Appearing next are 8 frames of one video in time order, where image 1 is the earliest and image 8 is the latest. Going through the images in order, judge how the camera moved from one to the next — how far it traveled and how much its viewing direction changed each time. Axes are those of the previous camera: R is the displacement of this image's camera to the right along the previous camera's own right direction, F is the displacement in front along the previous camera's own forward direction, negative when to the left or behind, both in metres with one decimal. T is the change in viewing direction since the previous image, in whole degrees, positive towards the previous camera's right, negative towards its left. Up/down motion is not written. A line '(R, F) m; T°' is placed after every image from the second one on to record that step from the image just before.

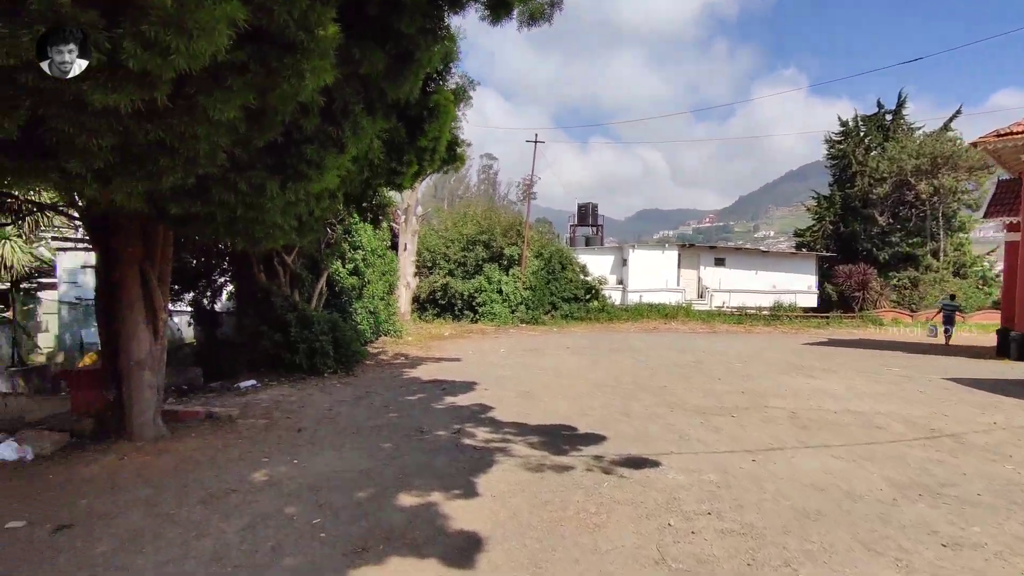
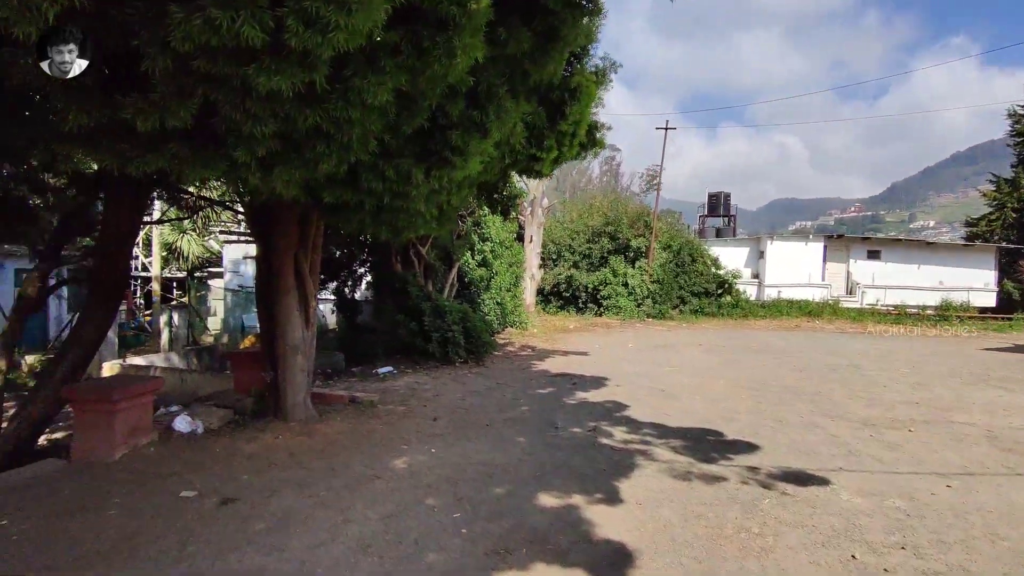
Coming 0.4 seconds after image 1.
(-0.2, +0.2) m; -12°
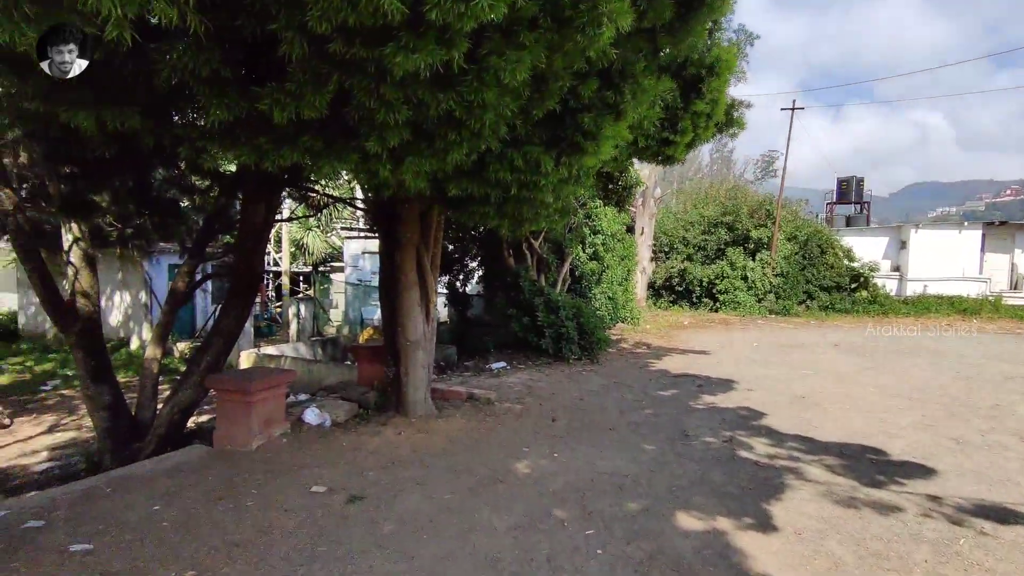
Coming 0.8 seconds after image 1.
(-0.2, +0.2) m; -10°
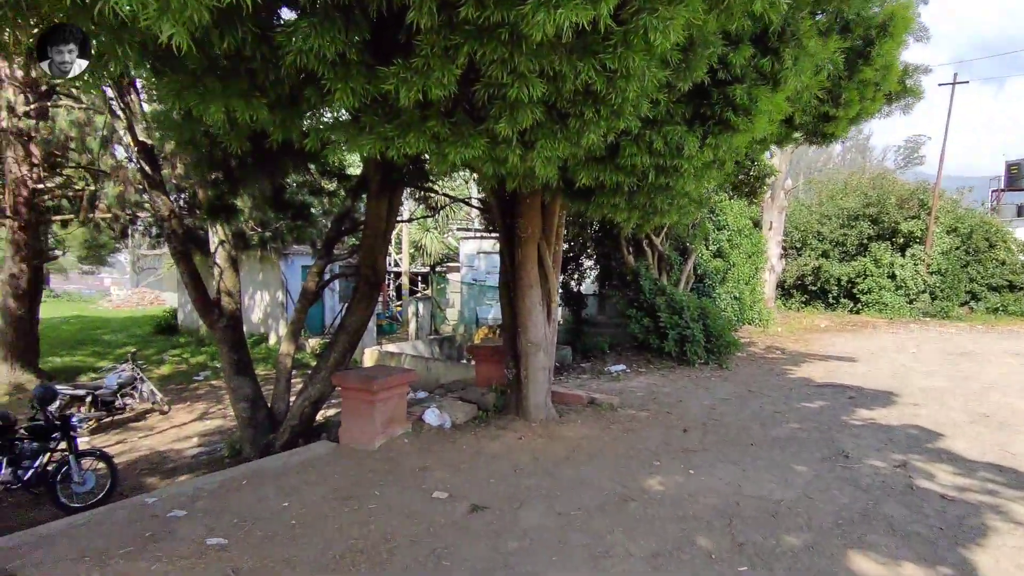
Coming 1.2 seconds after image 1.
(-0.1, +0.3) m; -11°
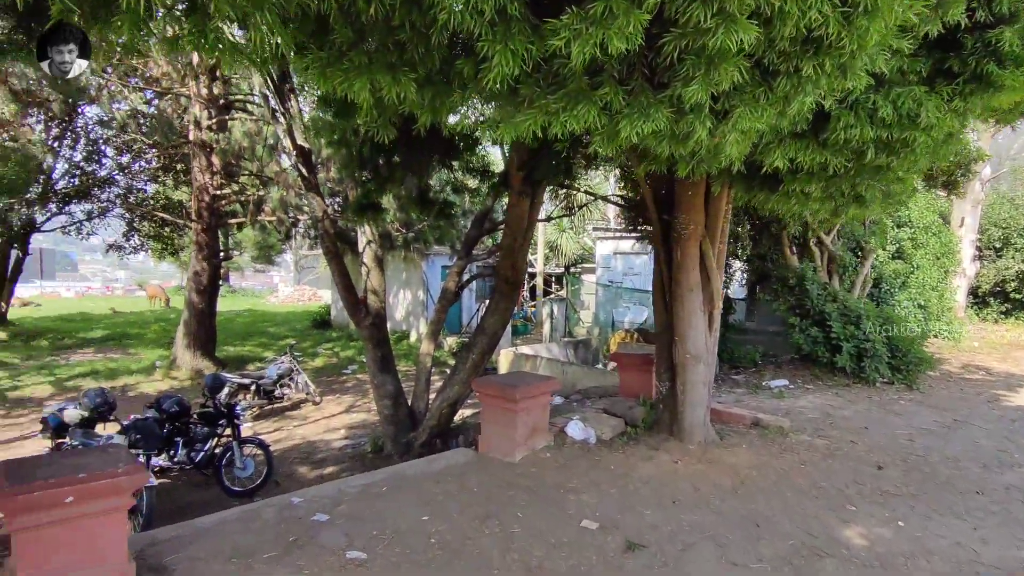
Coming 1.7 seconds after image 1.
(-0.2, +0.3) m; -13°
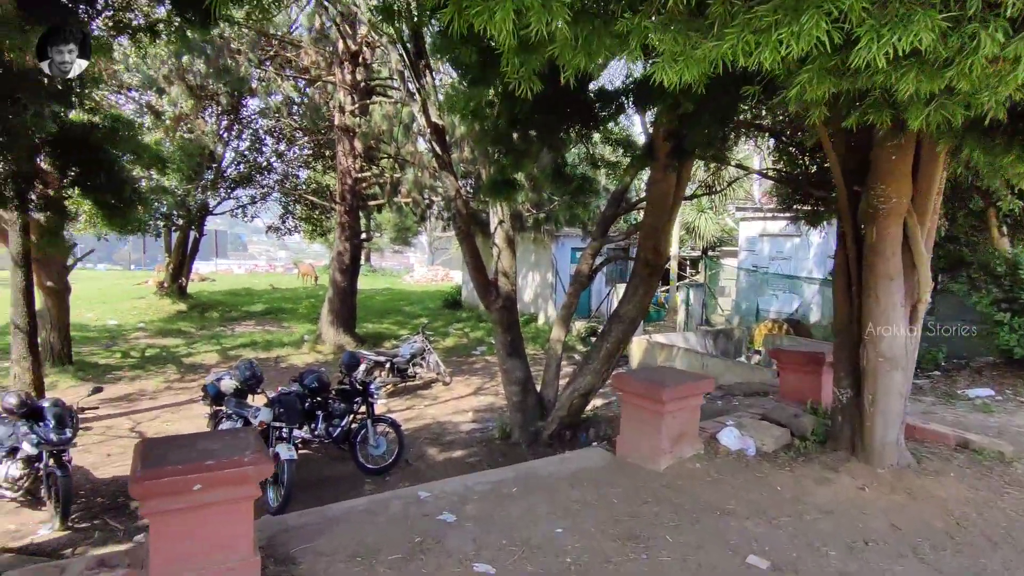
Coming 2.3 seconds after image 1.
(-0.1, +0.4) m; -12°
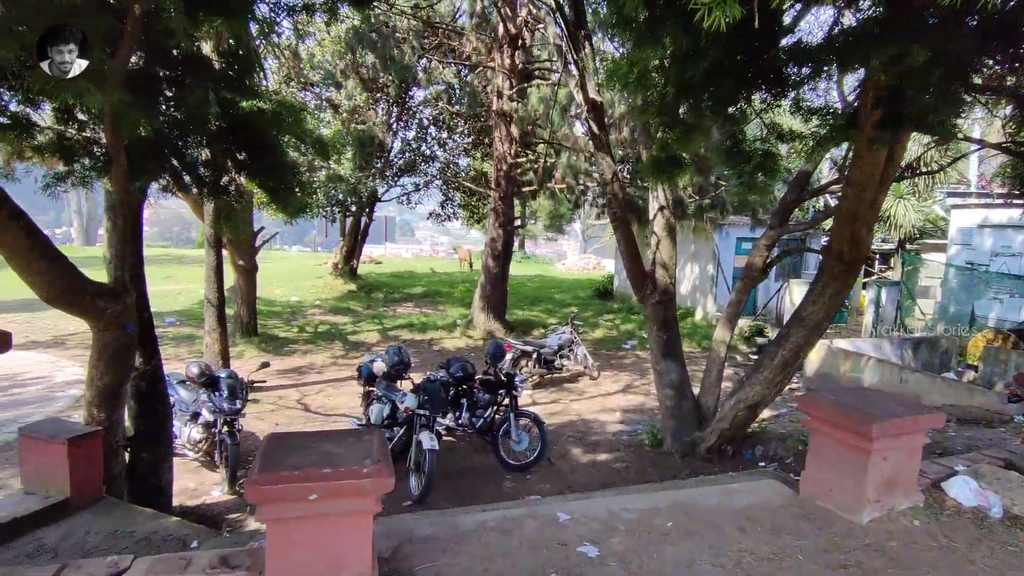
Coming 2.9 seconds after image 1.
(0.0, +0.4) m; -15°
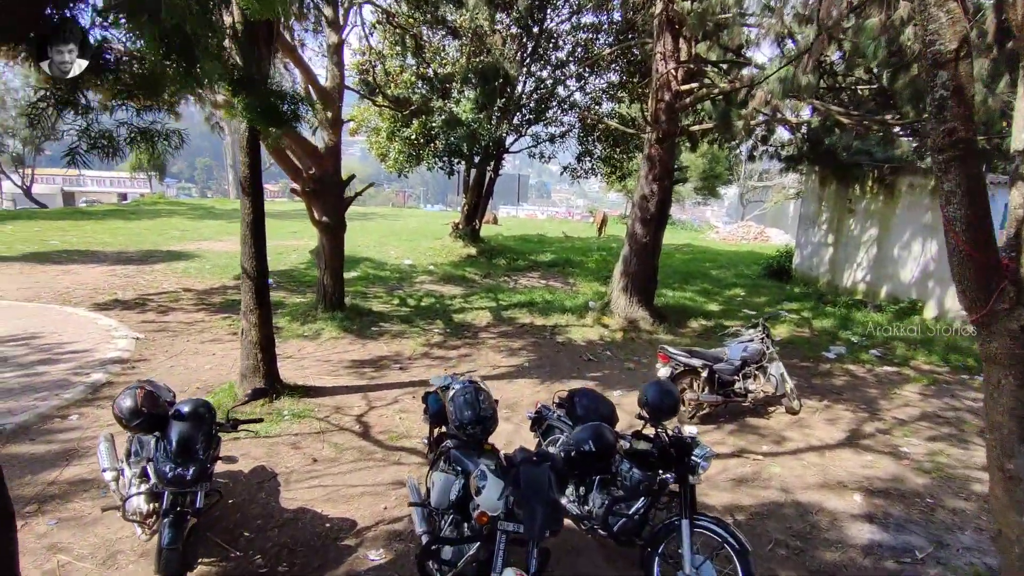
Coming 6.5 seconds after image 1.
(-0.3, +2.6) m; -13°
